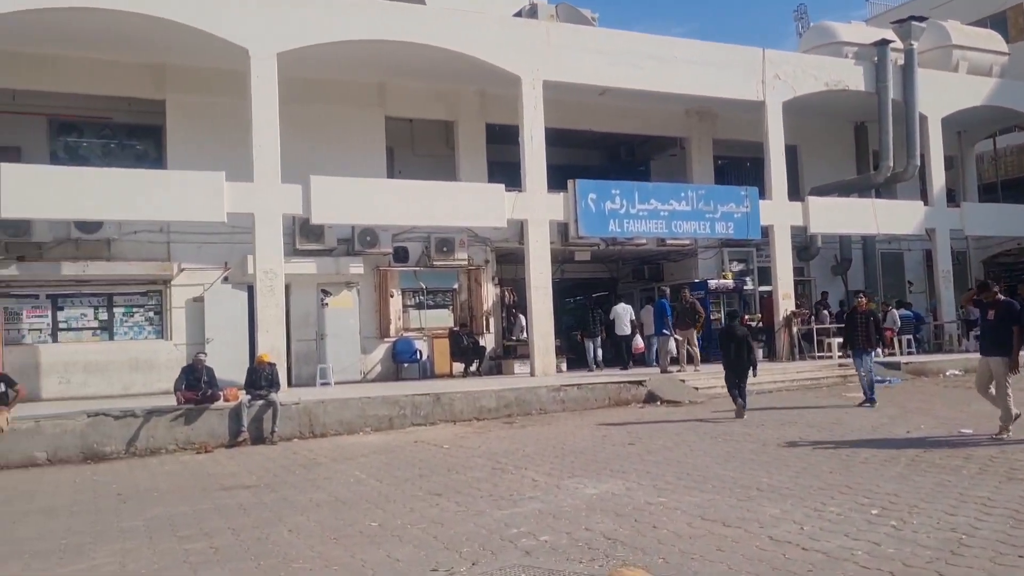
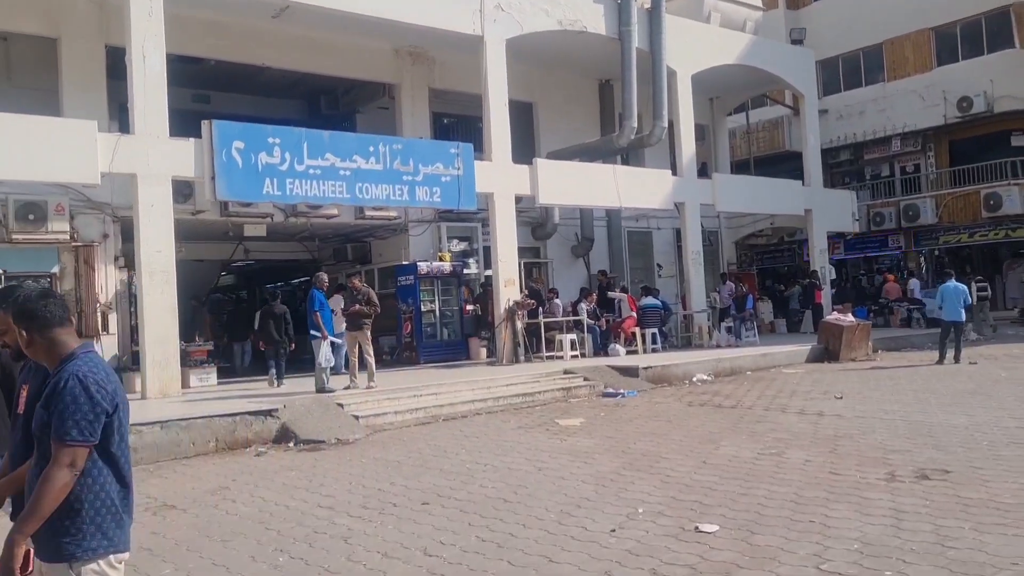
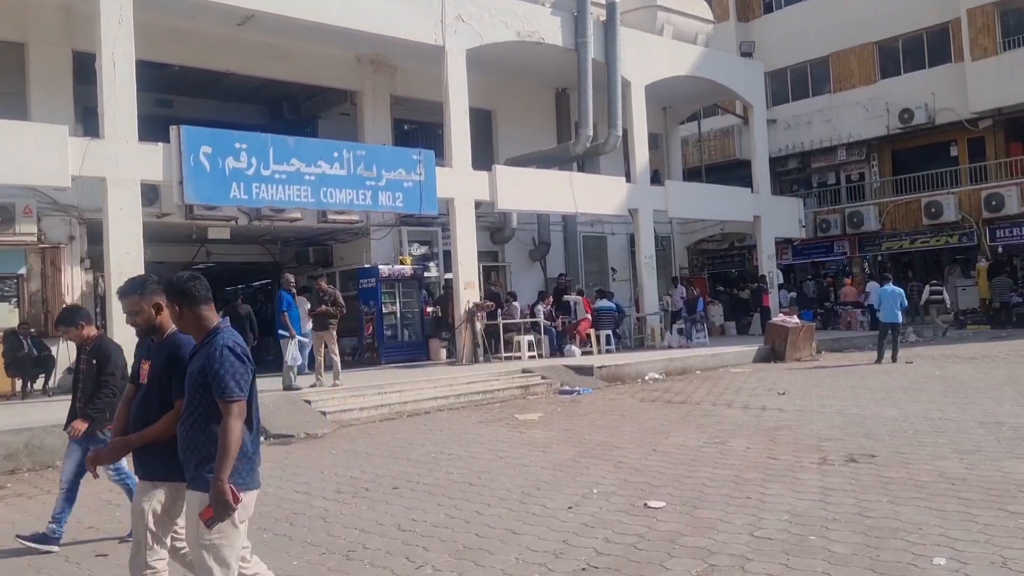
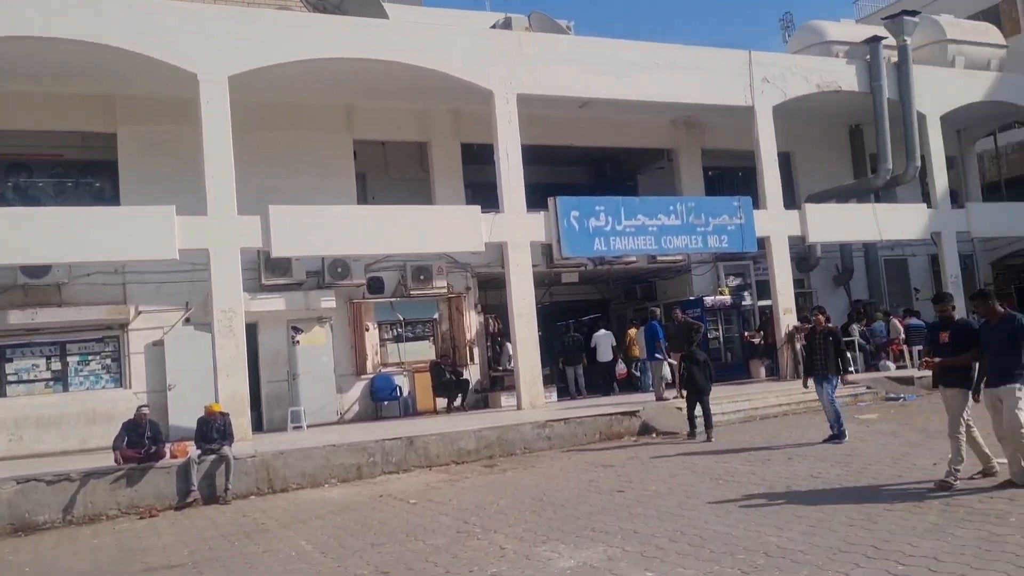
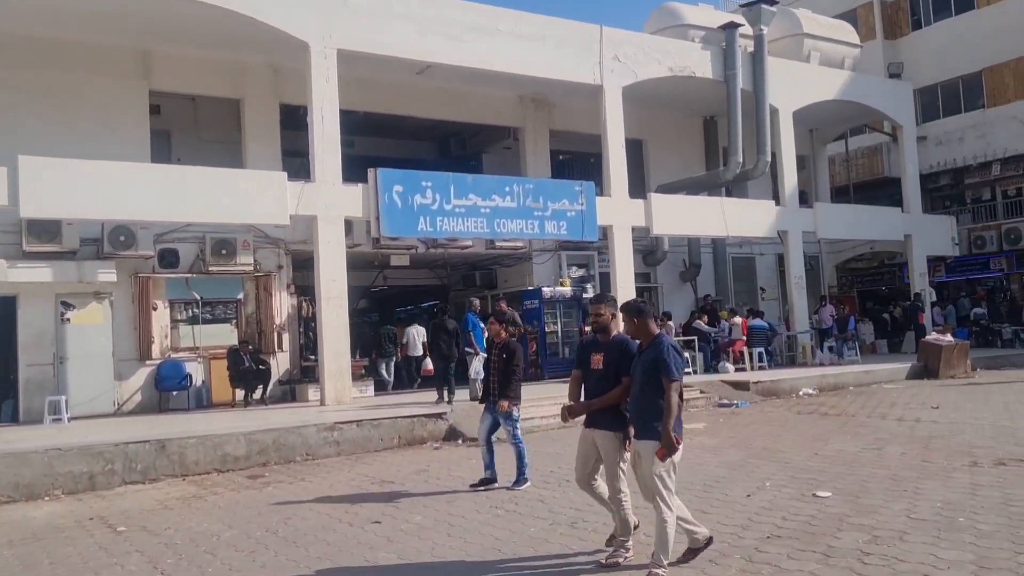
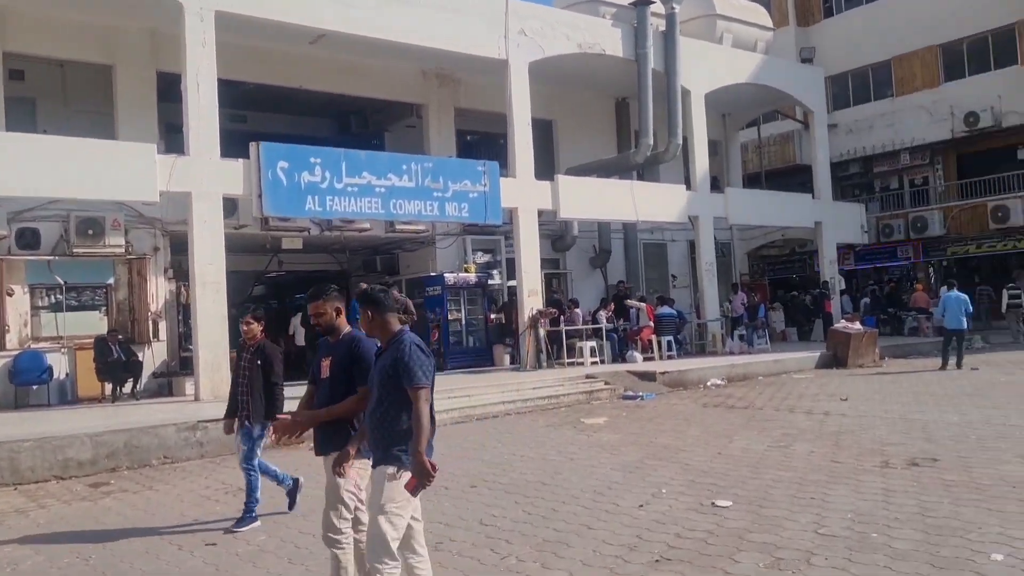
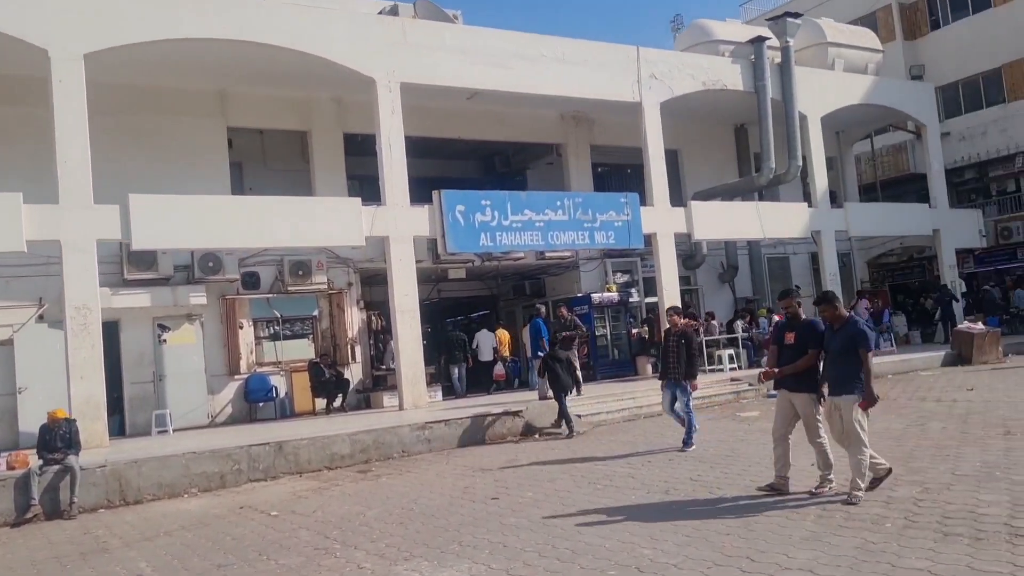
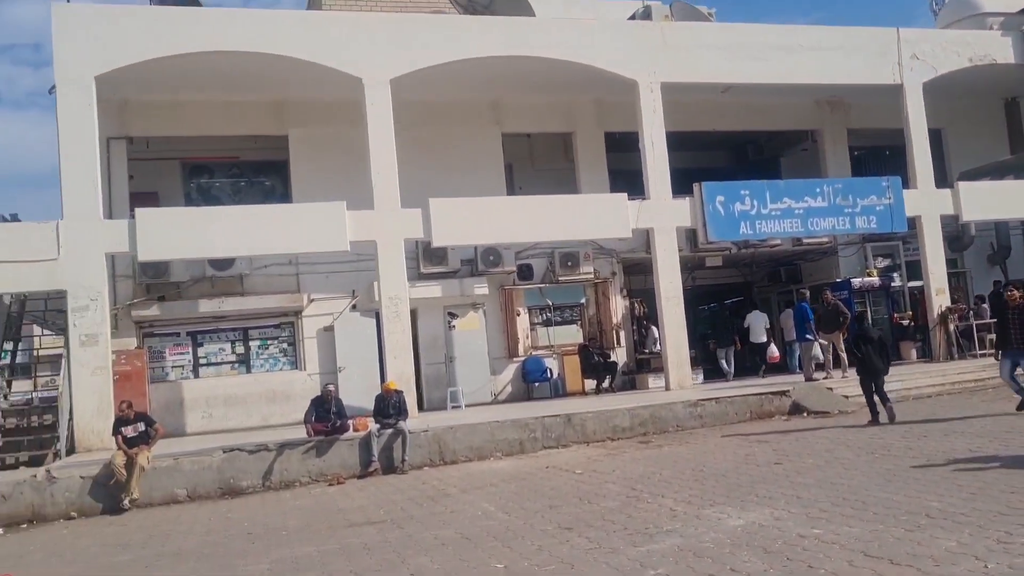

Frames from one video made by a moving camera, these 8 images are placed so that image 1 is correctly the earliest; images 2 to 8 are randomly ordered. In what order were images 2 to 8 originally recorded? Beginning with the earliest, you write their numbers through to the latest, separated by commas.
8, 4, 7, 5, 6, 3, 2
